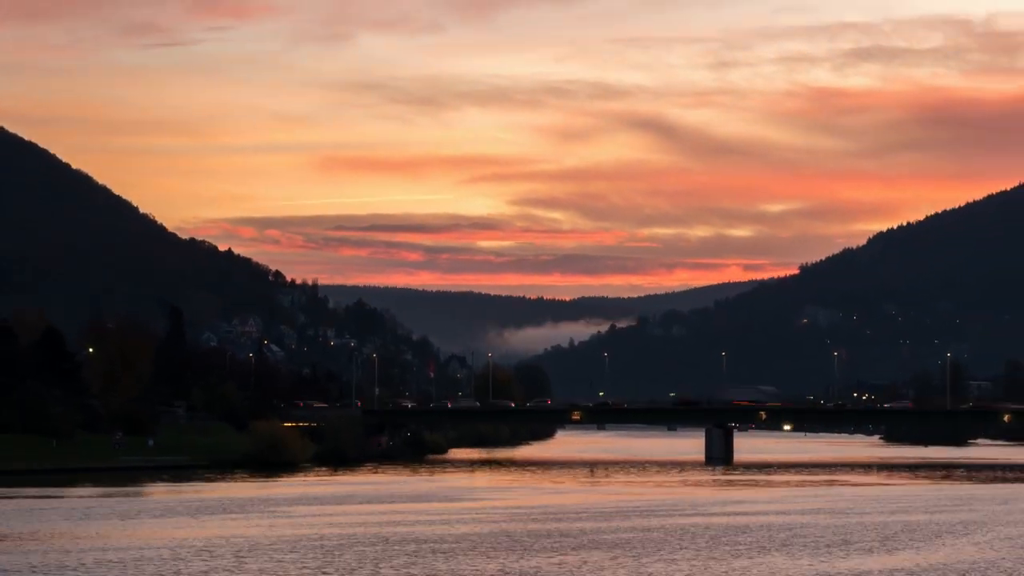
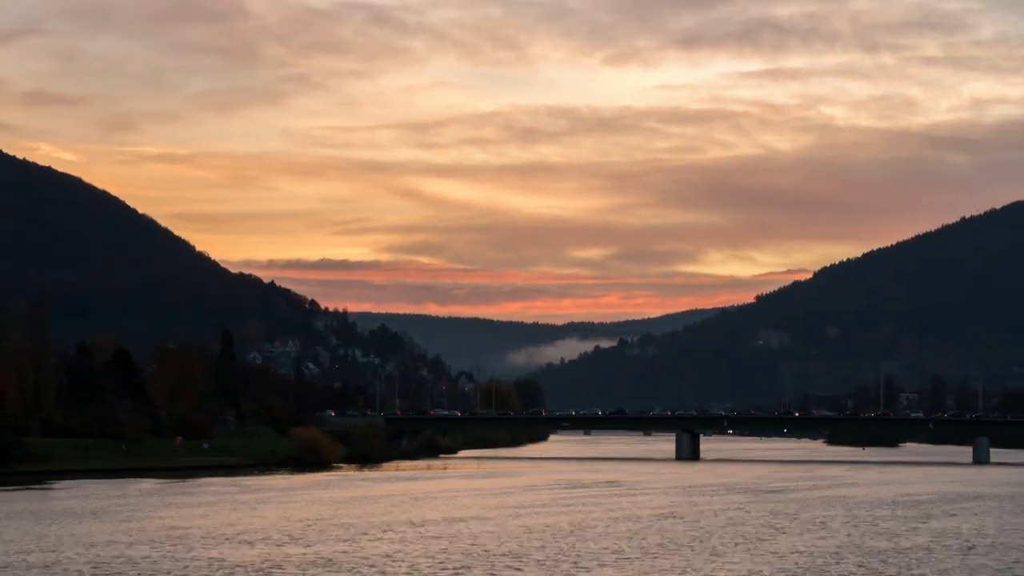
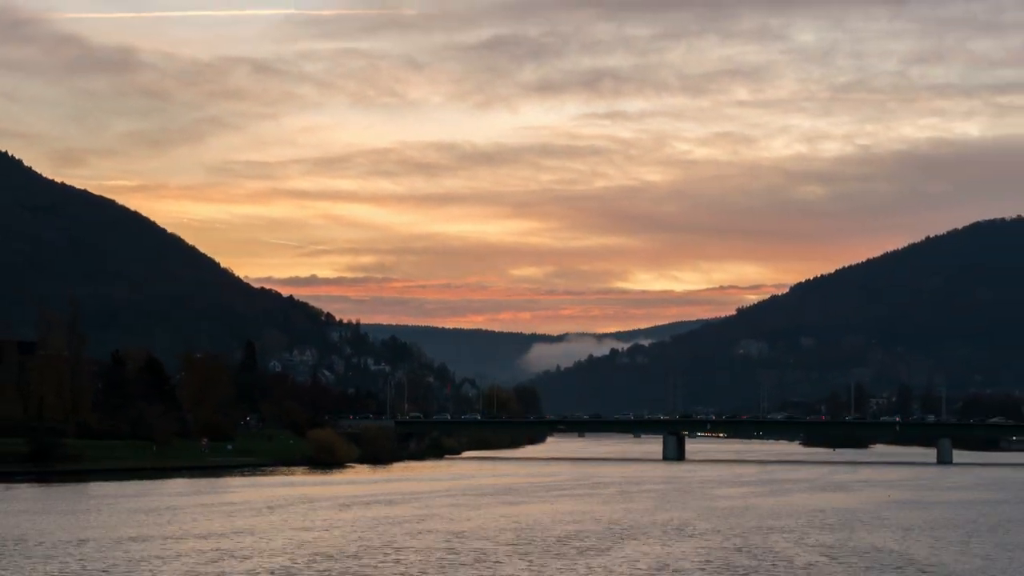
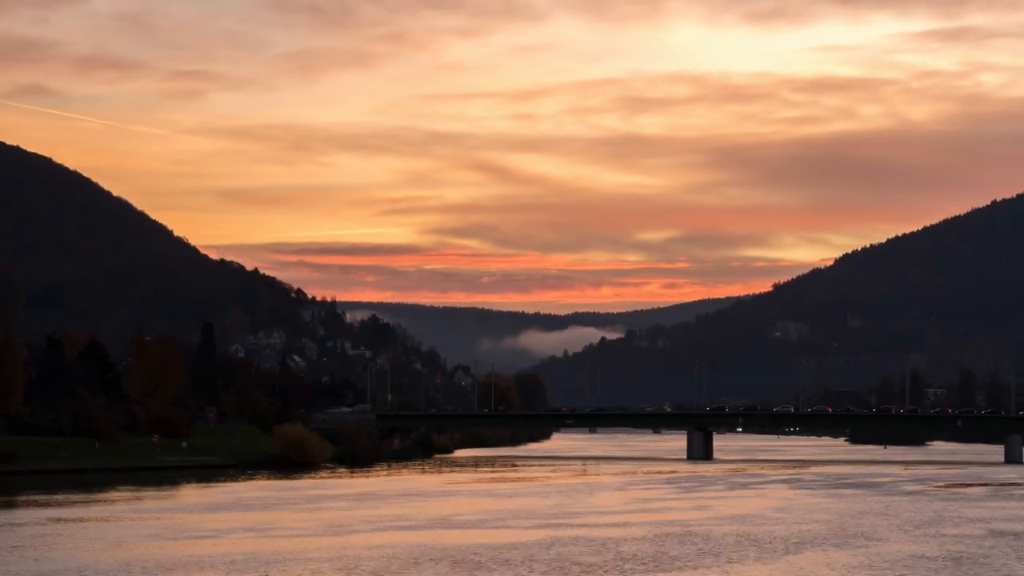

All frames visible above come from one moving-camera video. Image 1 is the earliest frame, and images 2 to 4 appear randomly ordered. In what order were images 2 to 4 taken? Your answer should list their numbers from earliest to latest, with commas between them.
4, 2, 3
